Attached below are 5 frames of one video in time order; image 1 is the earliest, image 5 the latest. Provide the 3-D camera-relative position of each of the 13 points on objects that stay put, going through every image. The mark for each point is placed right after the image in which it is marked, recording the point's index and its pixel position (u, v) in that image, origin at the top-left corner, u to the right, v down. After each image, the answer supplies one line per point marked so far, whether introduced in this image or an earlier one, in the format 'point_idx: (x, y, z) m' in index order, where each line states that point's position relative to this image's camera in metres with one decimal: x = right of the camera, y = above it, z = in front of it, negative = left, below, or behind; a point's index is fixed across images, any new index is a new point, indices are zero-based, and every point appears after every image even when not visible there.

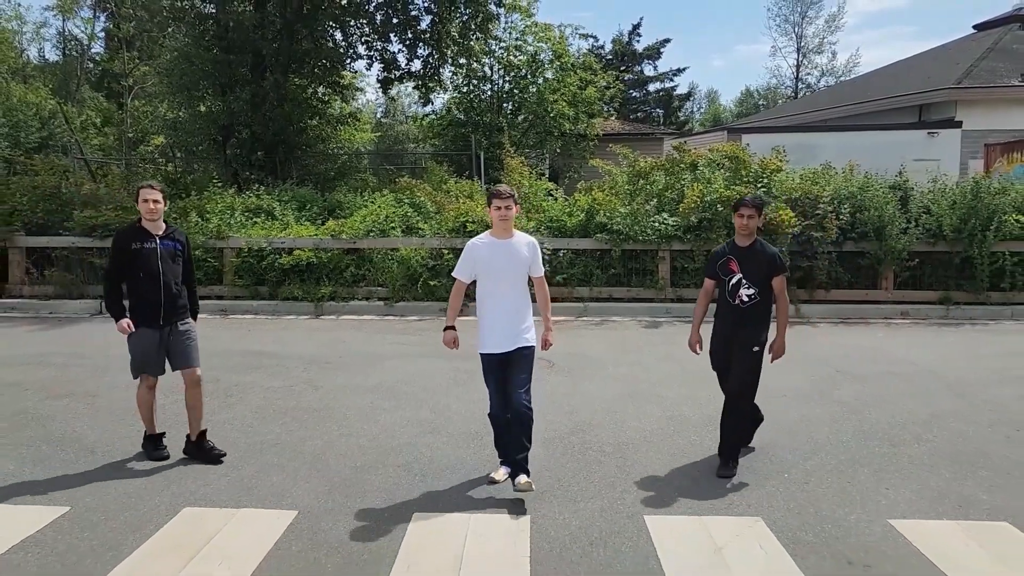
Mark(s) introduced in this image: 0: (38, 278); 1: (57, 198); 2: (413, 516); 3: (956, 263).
0: (-7.1, +0.1, +11.1) m
1: (-7.0, +1.4, +11.3) m
2: (-0.6, -1.3, +4.2) m
3: (+6.4, +0.4, +10.8) m
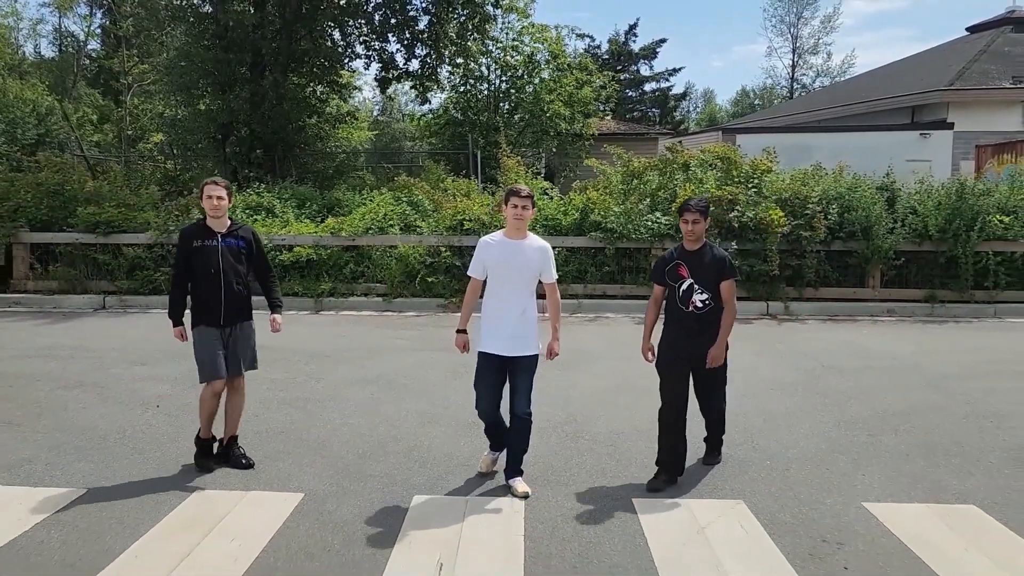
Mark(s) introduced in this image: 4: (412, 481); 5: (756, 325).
0: (-7.2, +0.2, +11.3) m
1: (-7.0, +1.4, +11.5) m
2: (-0.6, -1.3, +4.4) m
3: (+6.4, +0.4, +11.0) m
4: (-0.6, -1.3, +4.8) m
5: (+3.4, -0.5, +10.2) m
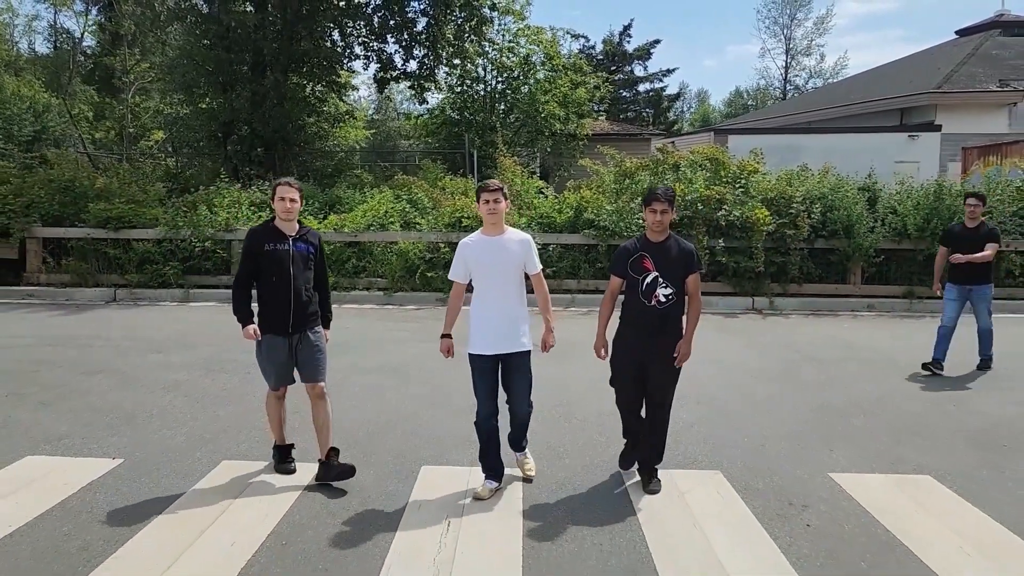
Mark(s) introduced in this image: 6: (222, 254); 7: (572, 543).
0: (-7.2, +0.3, +11.7) m
1: (-7.1, +1.5, +11.9) m
2: (-0.6, -1.2, +4.9) m
3: (+6.3, +0.4, +11.5) m
4: (-0.6, -1.2, +5.2) m
5: (+3.3, -0.4, +10.7) m
6: (-4.6, +0.5, +11.7) m
7: (+0.3, -1.4, +4.0) m
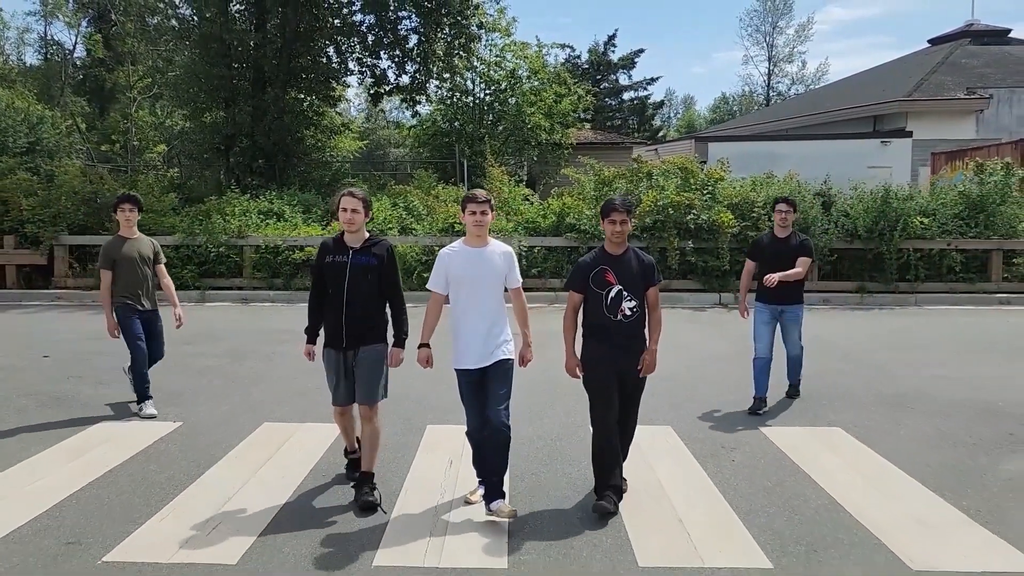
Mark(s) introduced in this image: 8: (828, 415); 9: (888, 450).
0: (-7.4, +0.3, +12.7) m
1: (-7.3, +1.5, +12.9) m
2: (-0.7, -1.1, +5.9) m
3: (+6.1, +0.5, +12.7) m
4: (-0.7, -1.1, +6.2) m
5: (+3.1, -0.4, +11.8) m
6: (-4.8, +0.5, +12.7) m
7: (+0.2, -1.3, +5.0) m
8: (+2.7, -1.1, +6.3) m
9: (+2.8, -1.2, +5.4) m
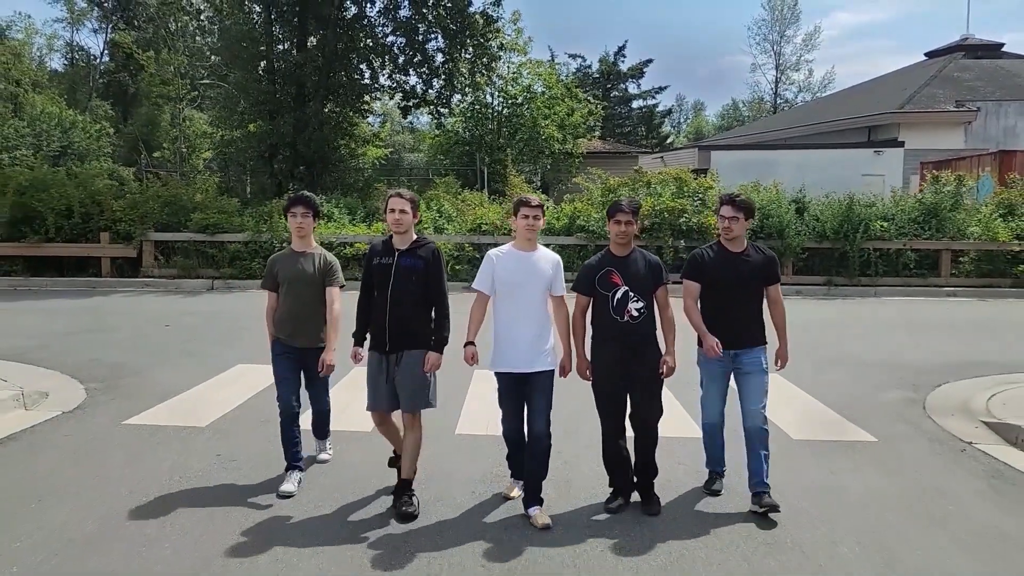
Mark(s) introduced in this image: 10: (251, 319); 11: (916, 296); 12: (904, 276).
0: (-7.1, +0.5, +14.9) m
1: (-6.9, +1.7, +15.1) m
2: (-0.4, -0.9, +8.0) m
3: (+6.5, +0.6, +14.7) m
4: (-0.5, -0.9, +8.4) m
5: (+3.5, -0.2, +13.9) m
6: (-4.4, +0.7, +14.9) m
7: (+0.5, -1.1, +7.1) m
8: (+3.0, -0.9, +8.4) m
9: (+3.0, -1.0, +7.5) m
10: (-4.0, -0.5, +11.1) m
11: (+7.6, -0.2, +13.9) m
12: (+7.8, +0.2, +14.6) m
